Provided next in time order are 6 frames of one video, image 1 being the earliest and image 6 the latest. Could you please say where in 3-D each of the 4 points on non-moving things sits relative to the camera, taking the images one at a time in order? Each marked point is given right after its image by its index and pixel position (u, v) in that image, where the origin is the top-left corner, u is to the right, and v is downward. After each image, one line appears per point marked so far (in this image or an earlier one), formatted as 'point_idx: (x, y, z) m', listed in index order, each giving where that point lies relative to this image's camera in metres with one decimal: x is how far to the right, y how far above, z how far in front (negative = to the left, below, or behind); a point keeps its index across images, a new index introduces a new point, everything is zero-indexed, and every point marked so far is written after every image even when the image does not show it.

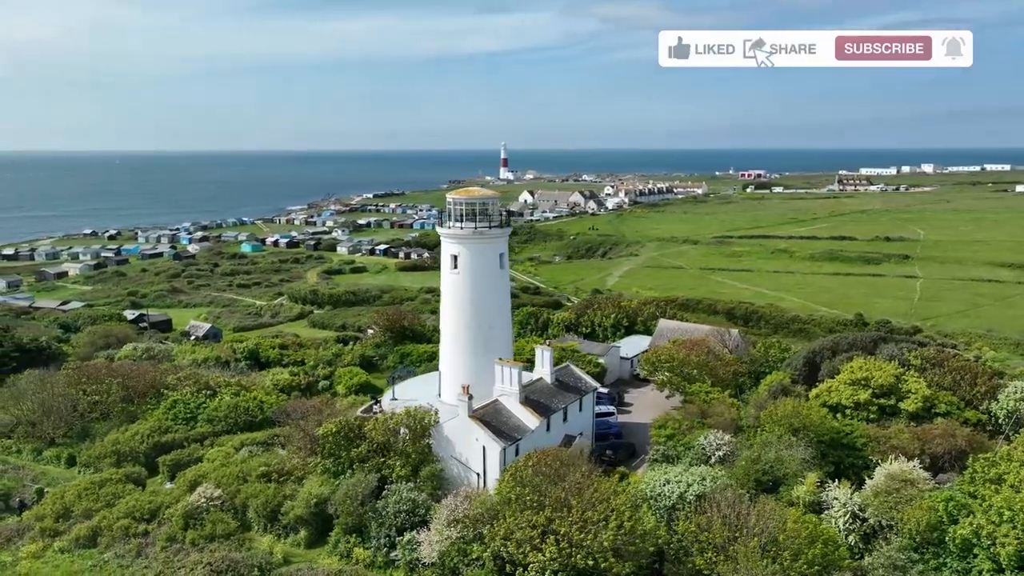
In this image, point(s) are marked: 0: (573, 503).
0: (+1.6, -6.1, +19.8) m
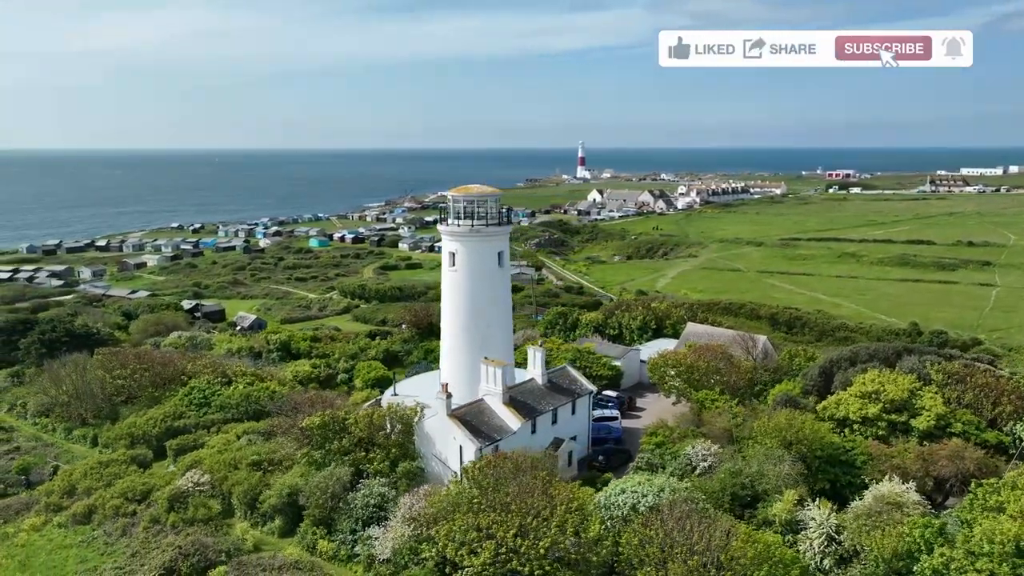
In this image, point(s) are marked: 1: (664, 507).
0: (+0.1, -6.1, +19.4) m
1: (+4.1, -5.9, +19.2) m
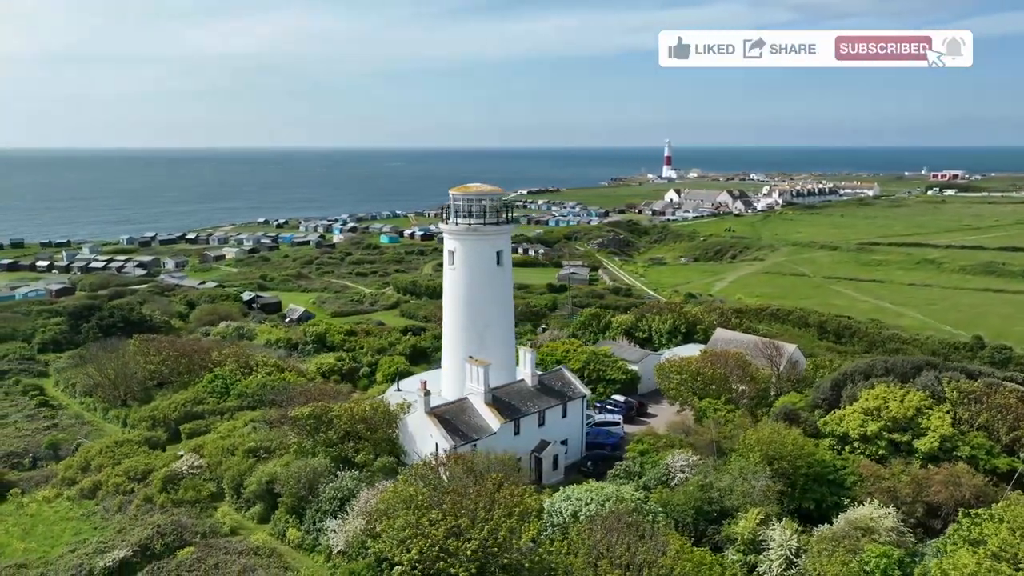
0: (-1.6, -6.1, +19.3) m
1: (+2.4, -6.0, +18.6) m
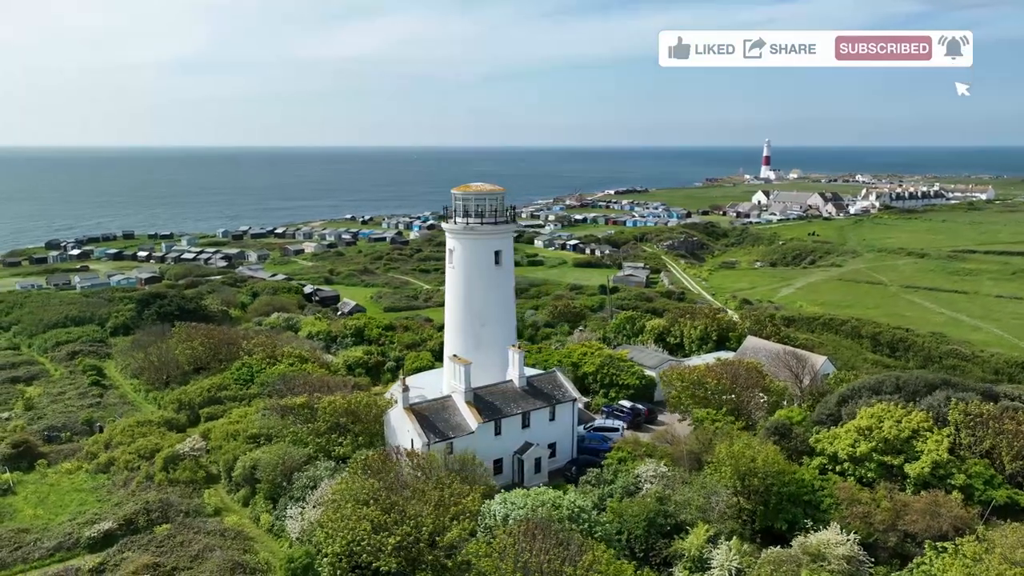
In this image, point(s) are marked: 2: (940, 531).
0: (-3.3, -6.0, +19.5) m
1: (+0.5, -6.1, +18.4) m
2: (+11.8, -6.7, +19.4) m
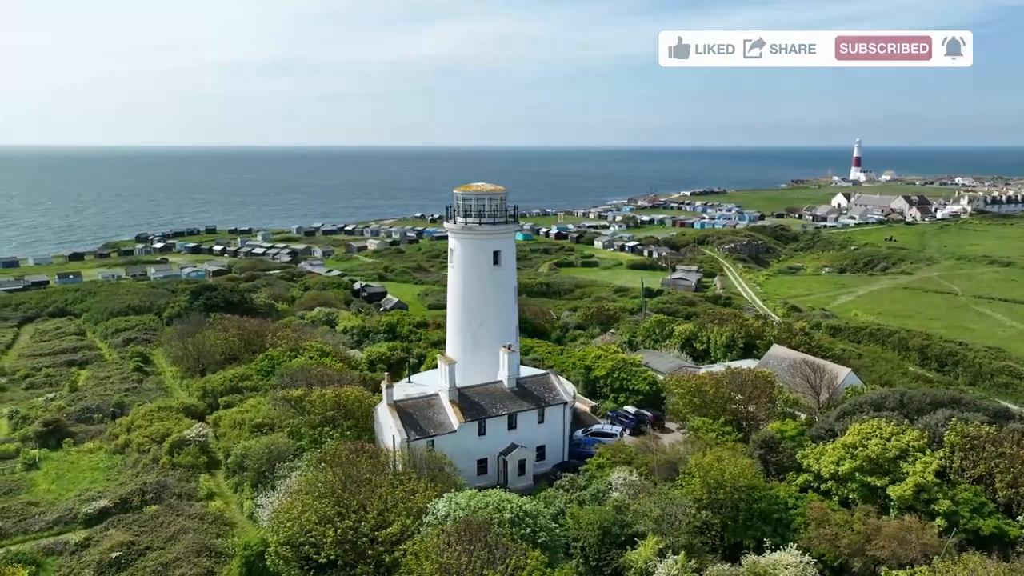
0: (-4.8, -6.0, +19.9) m
1: (-1.1, -6.1, +18.3) m
2: (+10.2, -7.0, +18.1) m
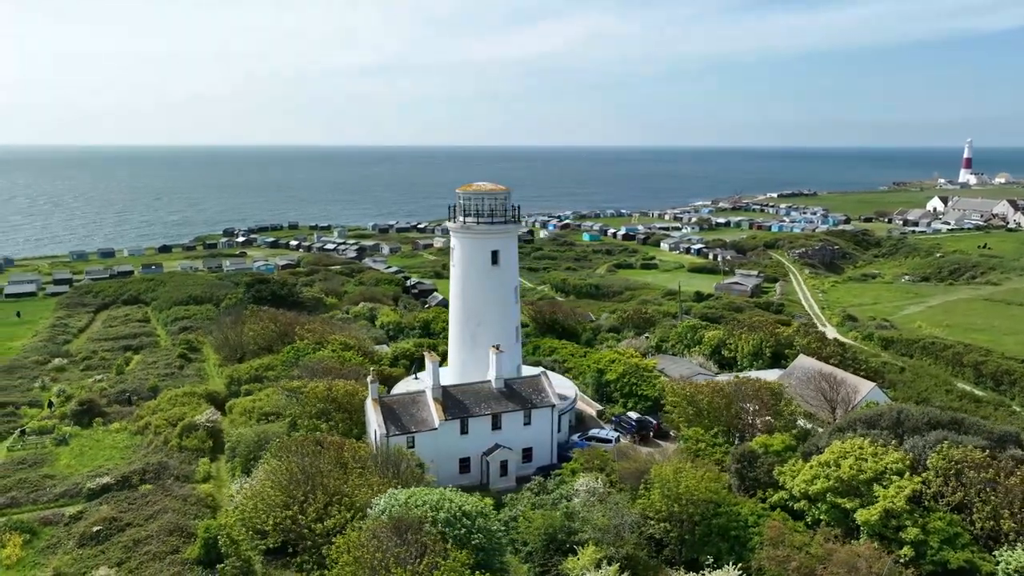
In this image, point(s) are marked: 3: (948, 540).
0: (-6.3, -5.8, +20.5) m
1: (-2.8, -6.0, +18.5) m
2: (+8.3, -7.2, +16.9) m
3: (+11.3, -6.5, +18.2) m
